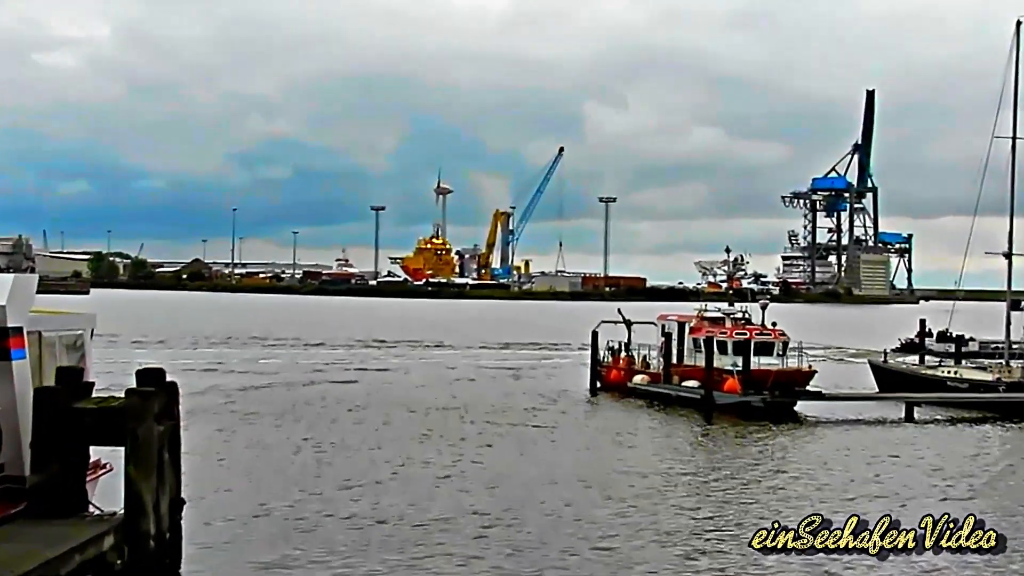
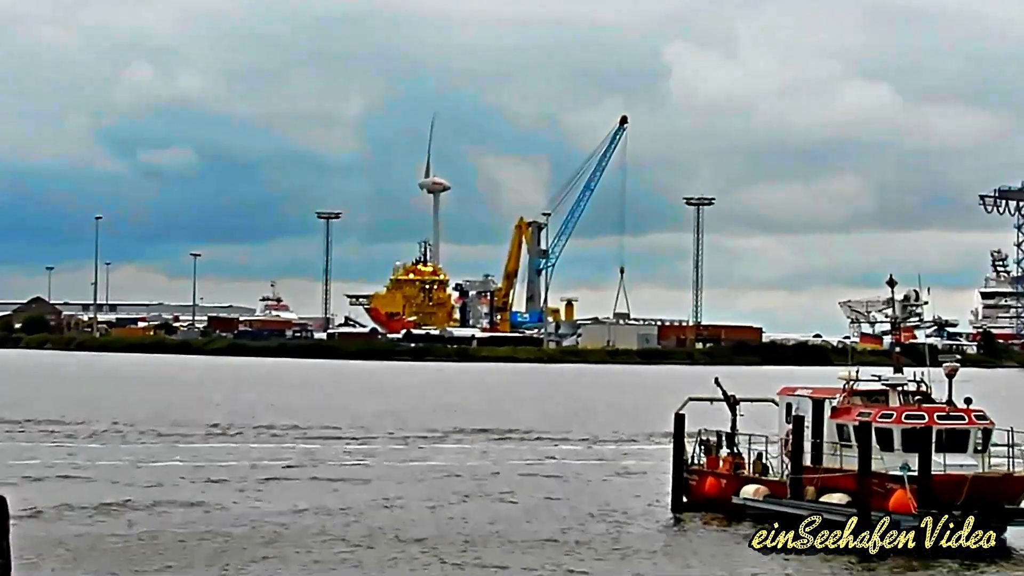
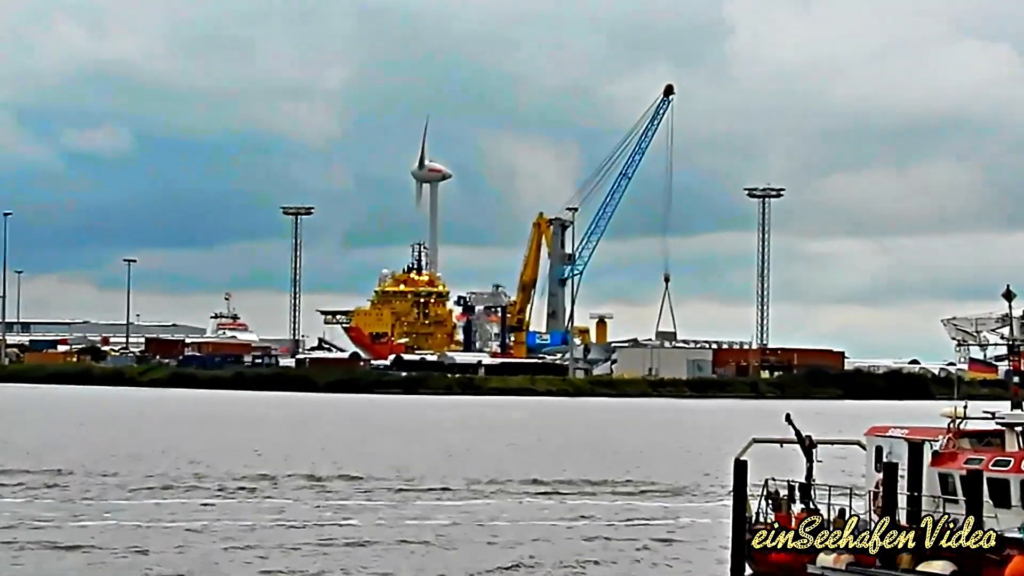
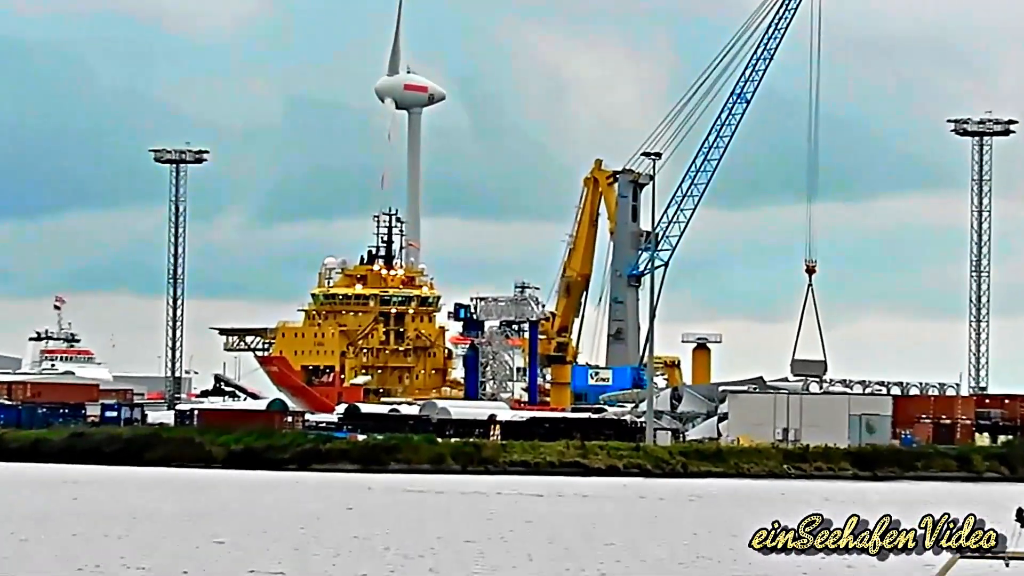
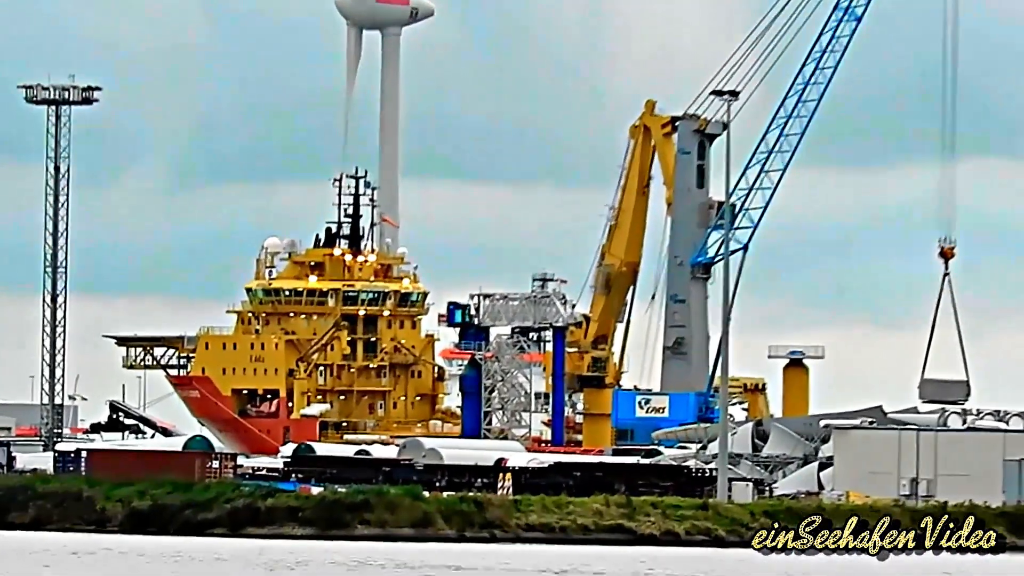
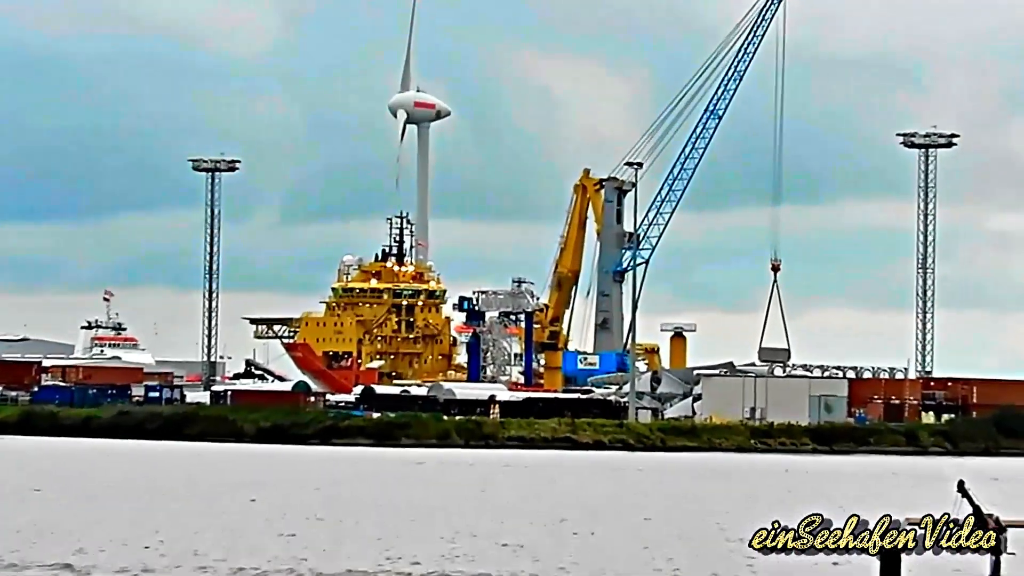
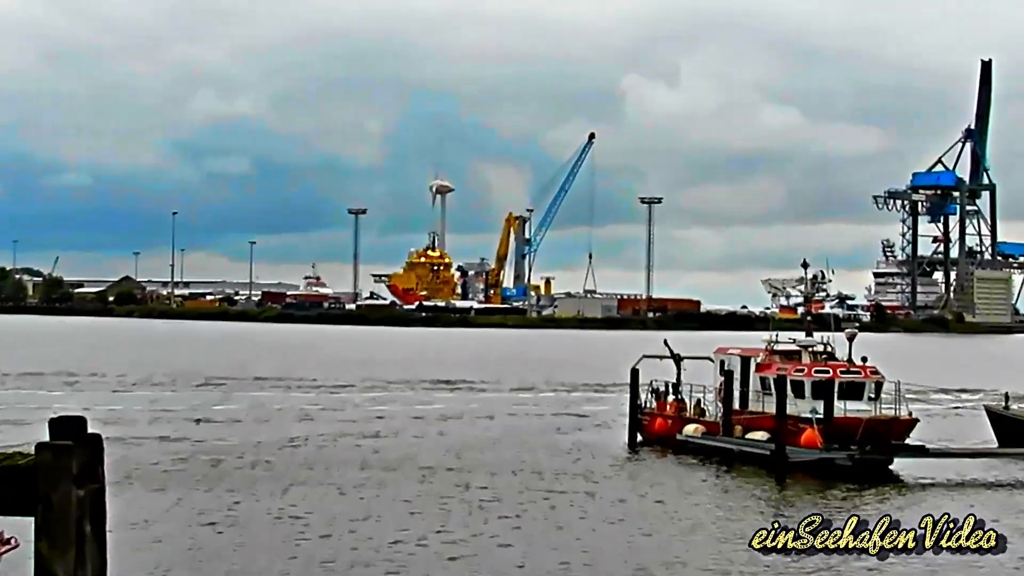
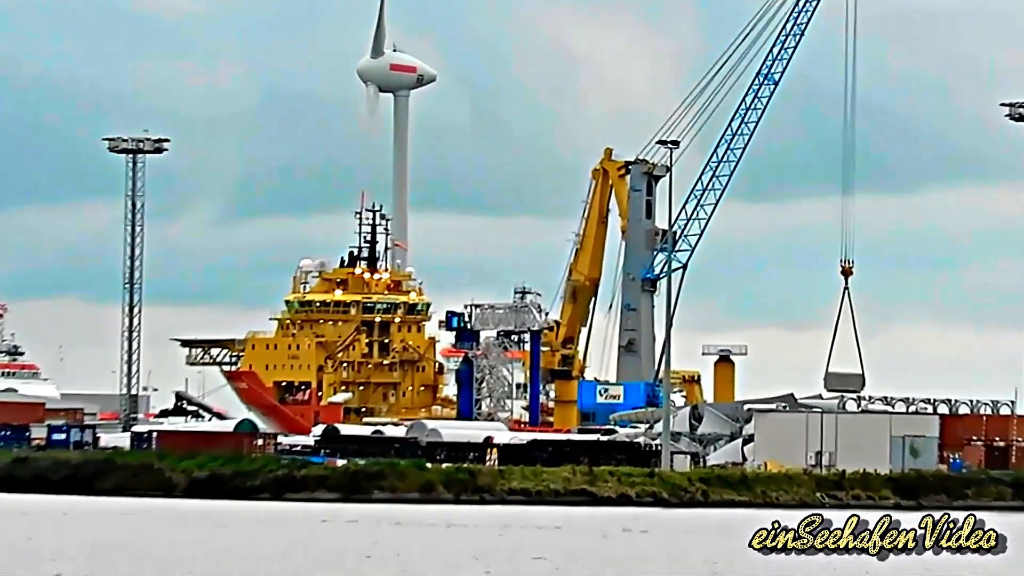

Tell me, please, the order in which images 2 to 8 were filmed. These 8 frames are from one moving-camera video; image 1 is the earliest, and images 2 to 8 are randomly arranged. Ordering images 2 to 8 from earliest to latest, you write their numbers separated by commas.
7, 2, 3, 6, 4, 8, 5
